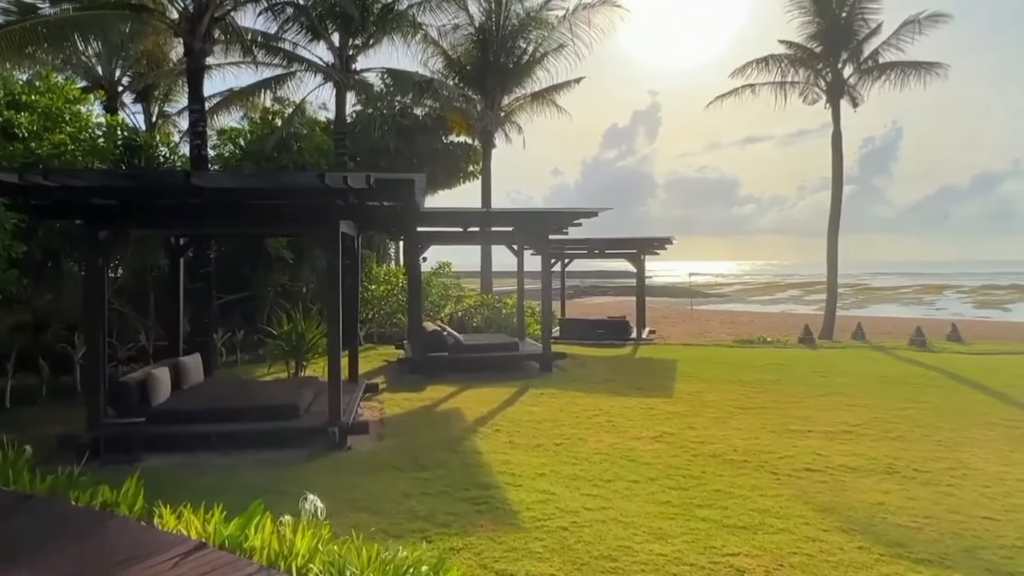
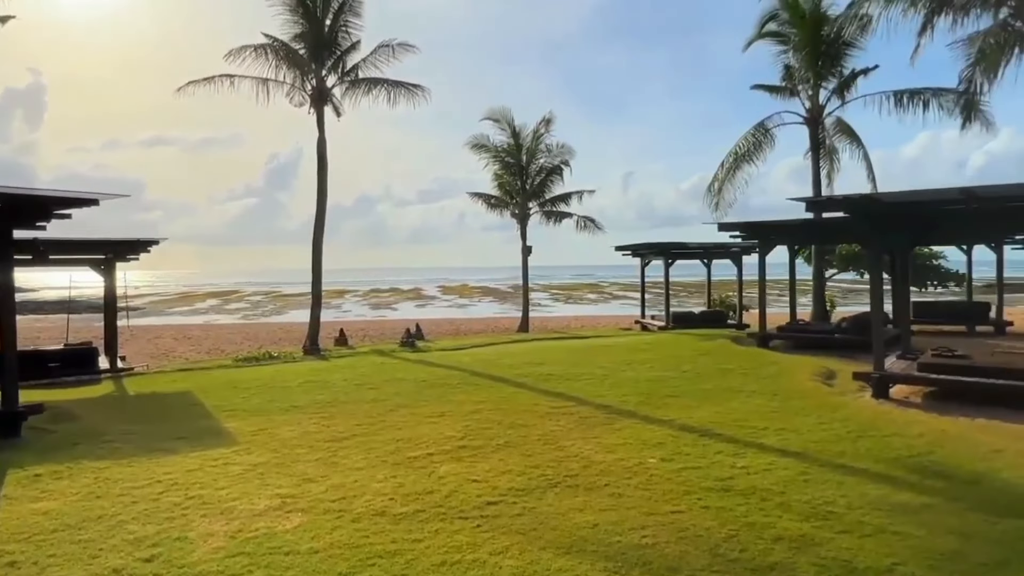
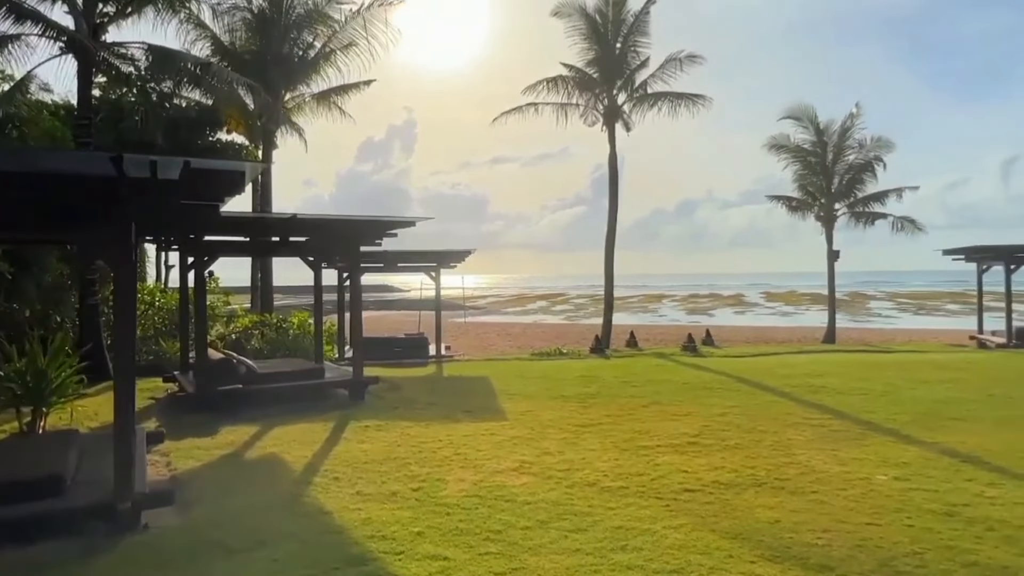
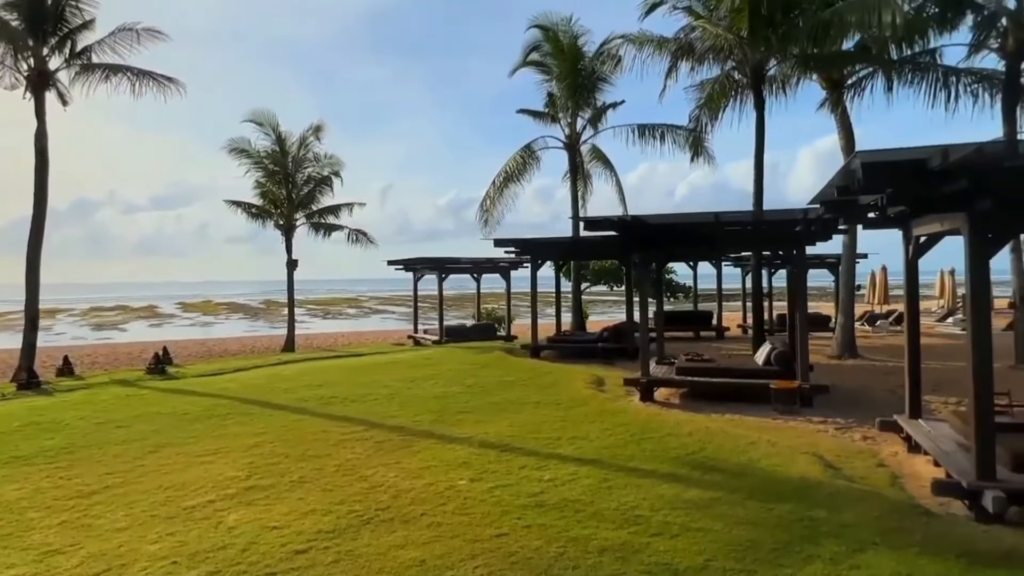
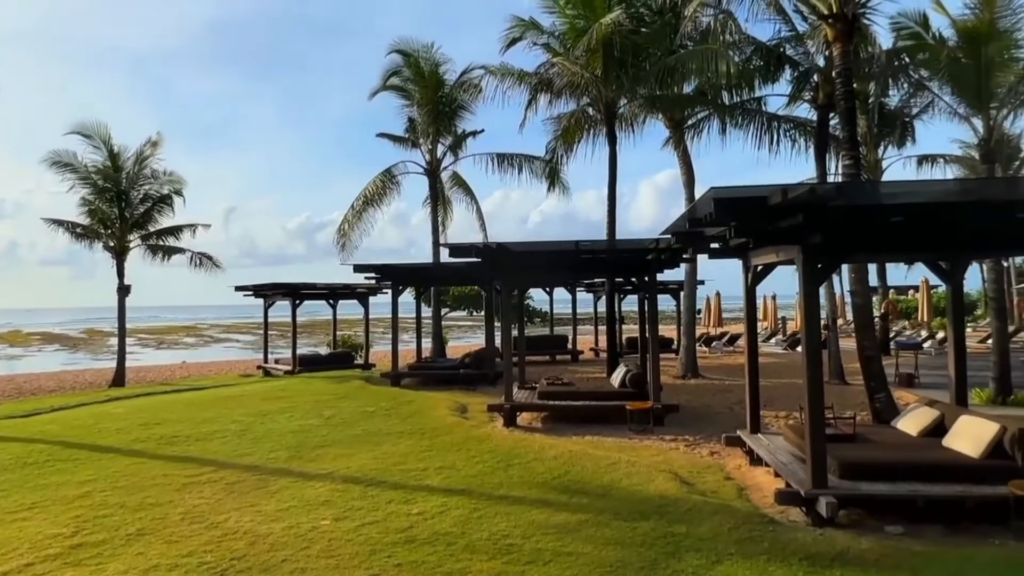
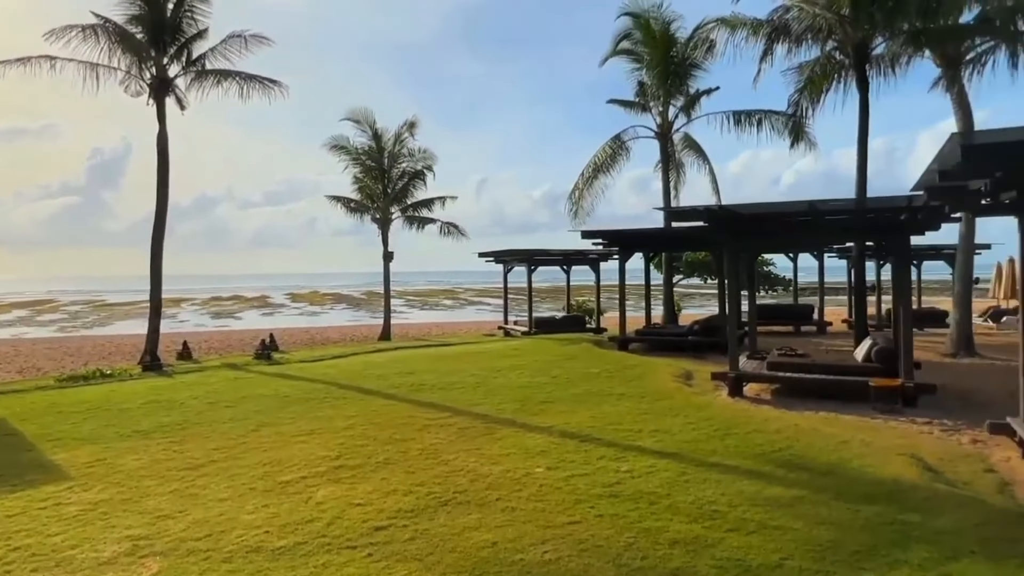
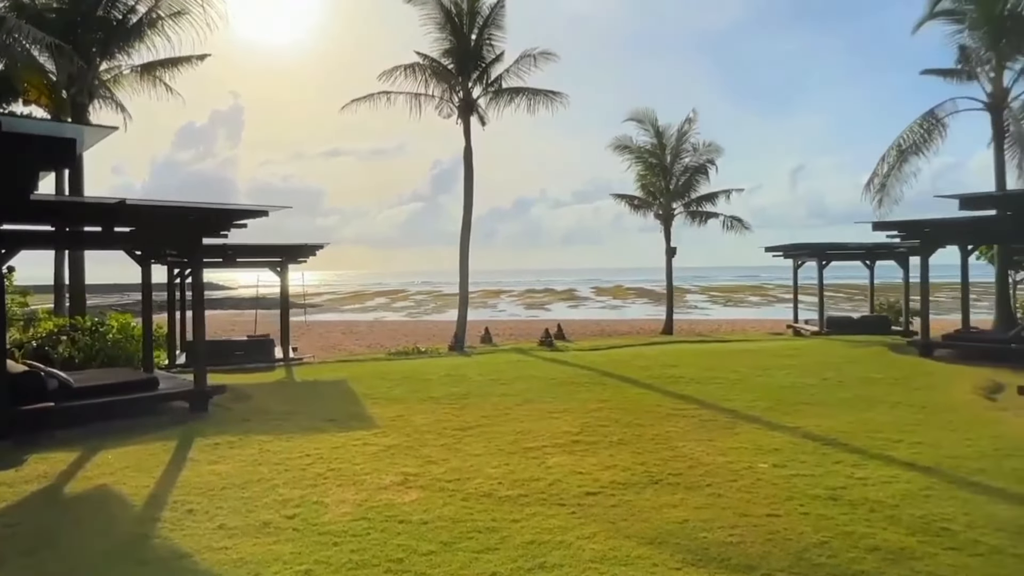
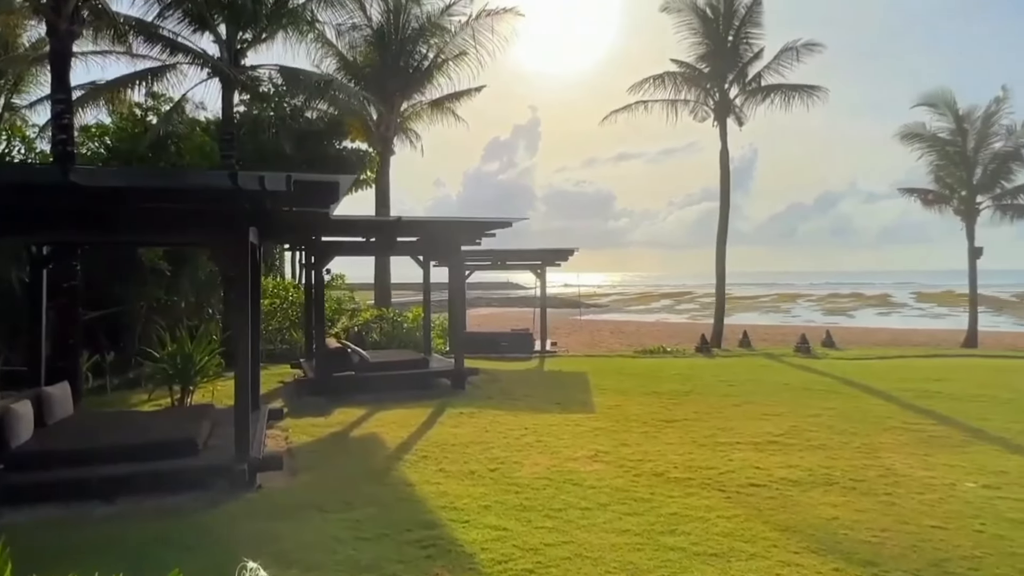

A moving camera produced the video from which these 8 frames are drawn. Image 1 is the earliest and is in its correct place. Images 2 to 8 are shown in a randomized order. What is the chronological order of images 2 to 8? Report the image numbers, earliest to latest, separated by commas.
8, 3, 7, 2, 6, 4, 5
